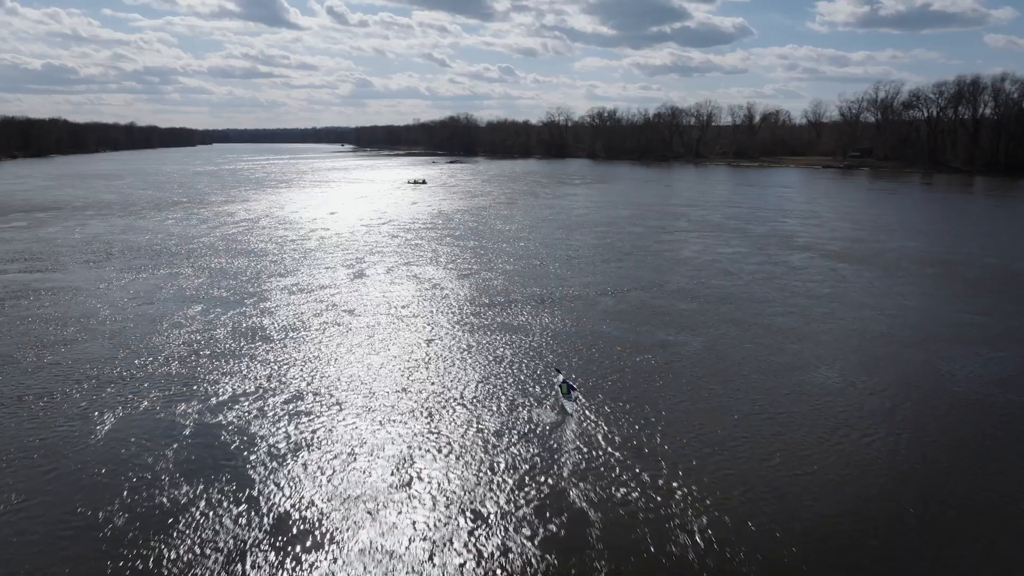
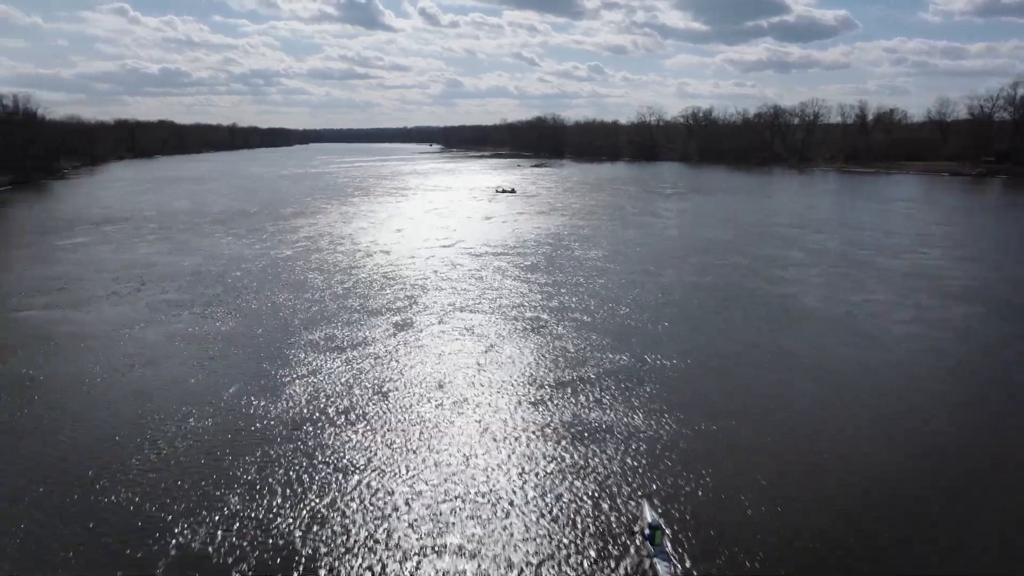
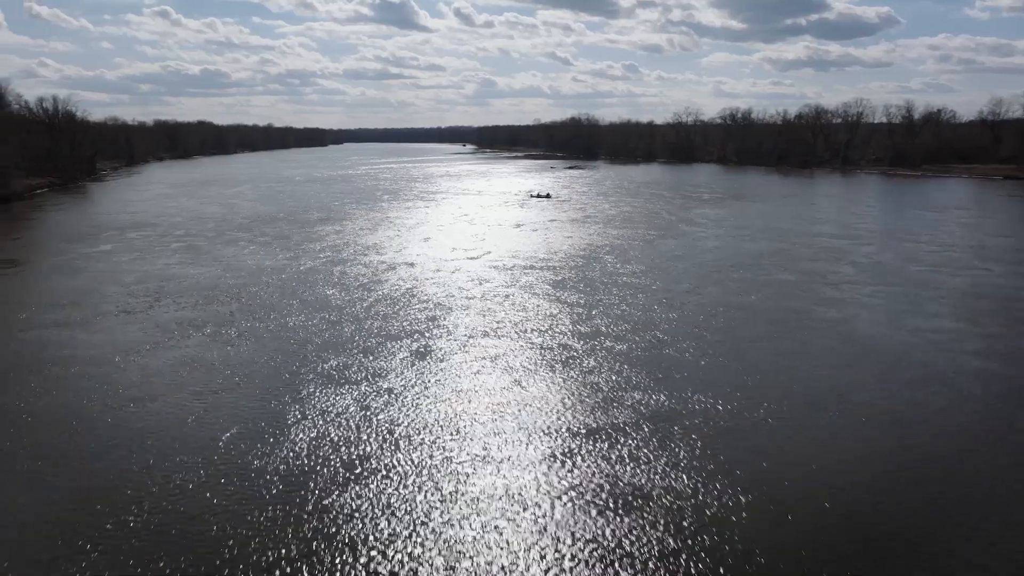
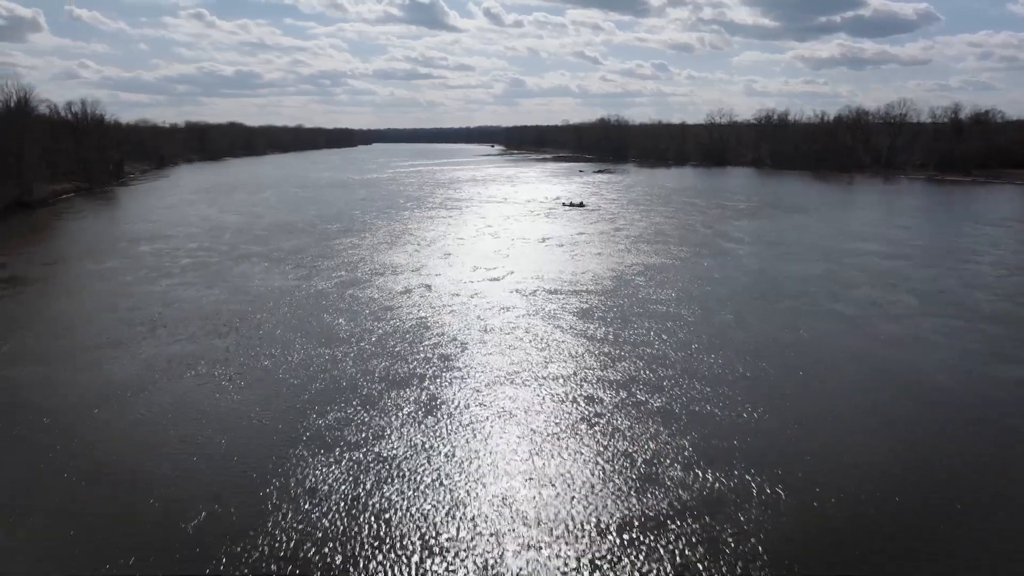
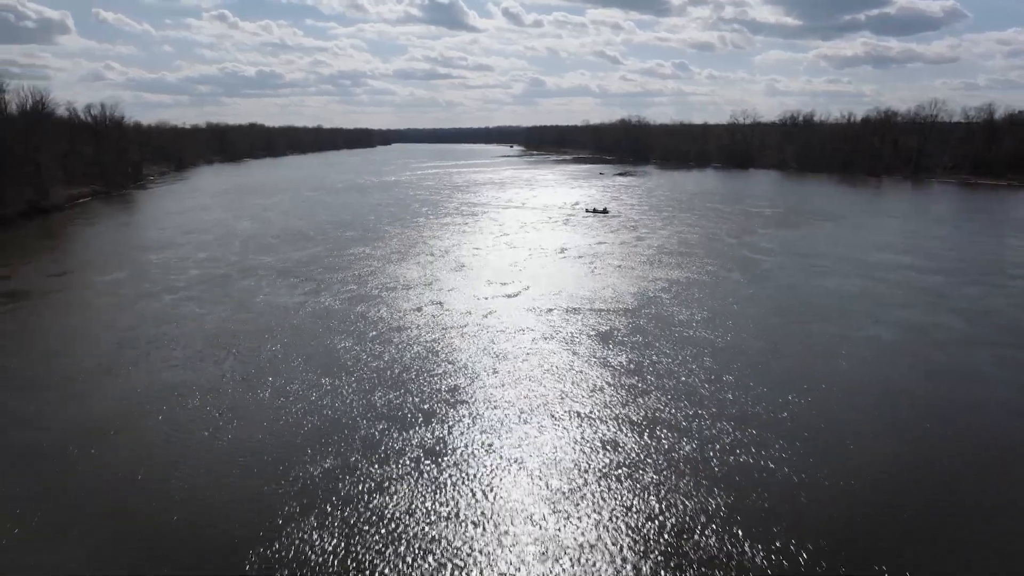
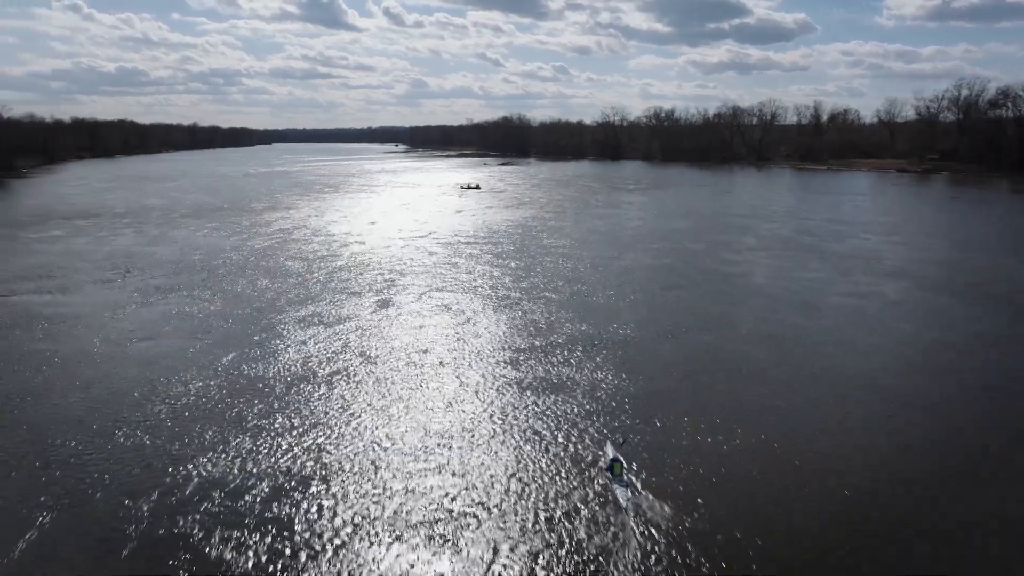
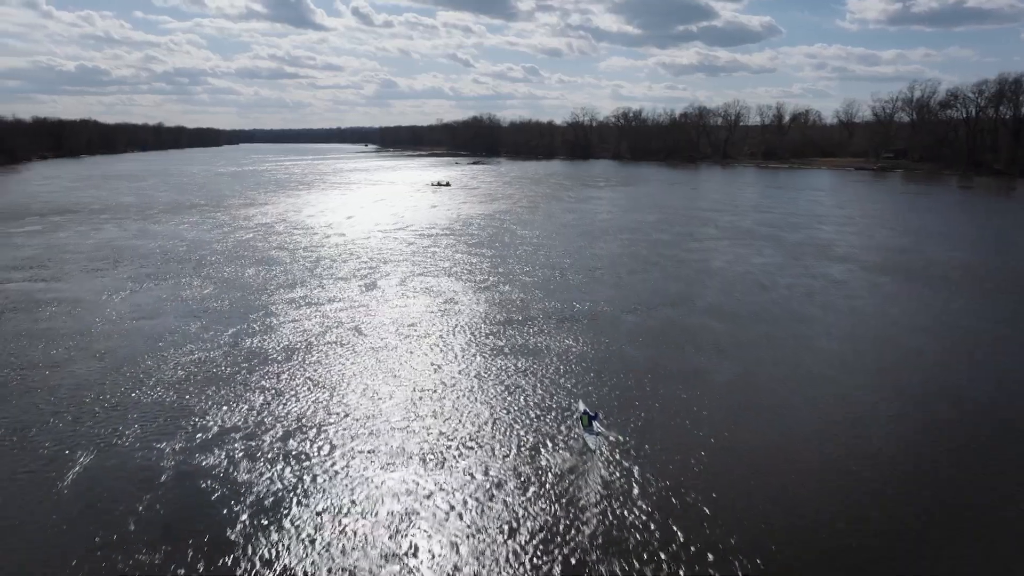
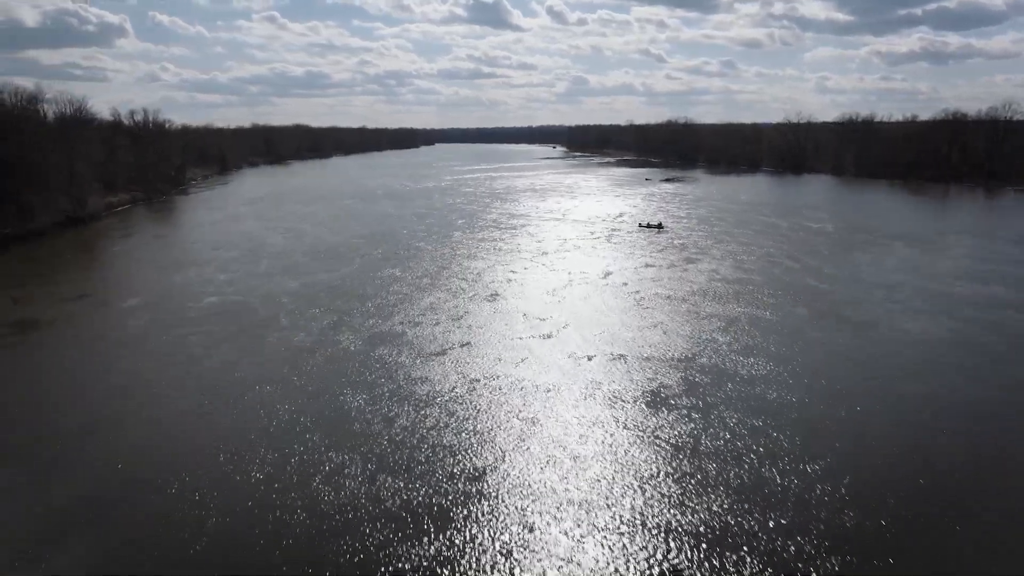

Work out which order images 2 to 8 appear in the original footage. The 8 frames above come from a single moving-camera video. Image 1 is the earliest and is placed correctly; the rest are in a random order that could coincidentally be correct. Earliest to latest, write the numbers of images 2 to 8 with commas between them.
7, 6, 2, 3, 4, 5, 8
